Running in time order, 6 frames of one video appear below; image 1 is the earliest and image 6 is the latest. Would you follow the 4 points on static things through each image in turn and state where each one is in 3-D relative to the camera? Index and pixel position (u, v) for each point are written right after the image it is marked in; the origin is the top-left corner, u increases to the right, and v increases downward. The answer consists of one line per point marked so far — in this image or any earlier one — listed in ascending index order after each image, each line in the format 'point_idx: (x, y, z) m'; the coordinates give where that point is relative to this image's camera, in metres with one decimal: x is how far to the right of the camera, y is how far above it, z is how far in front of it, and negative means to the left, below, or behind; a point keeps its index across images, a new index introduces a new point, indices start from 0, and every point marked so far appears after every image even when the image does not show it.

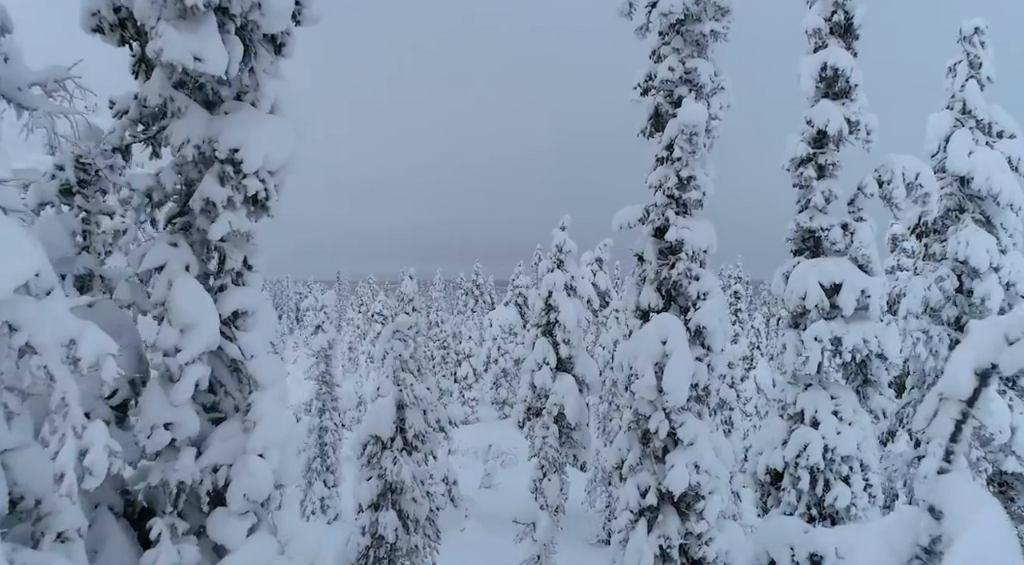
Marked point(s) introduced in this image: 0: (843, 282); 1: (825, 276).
0: (+7.2, 0.0, +13.5) m
1: (+6.8, +0.1, +13.6) m
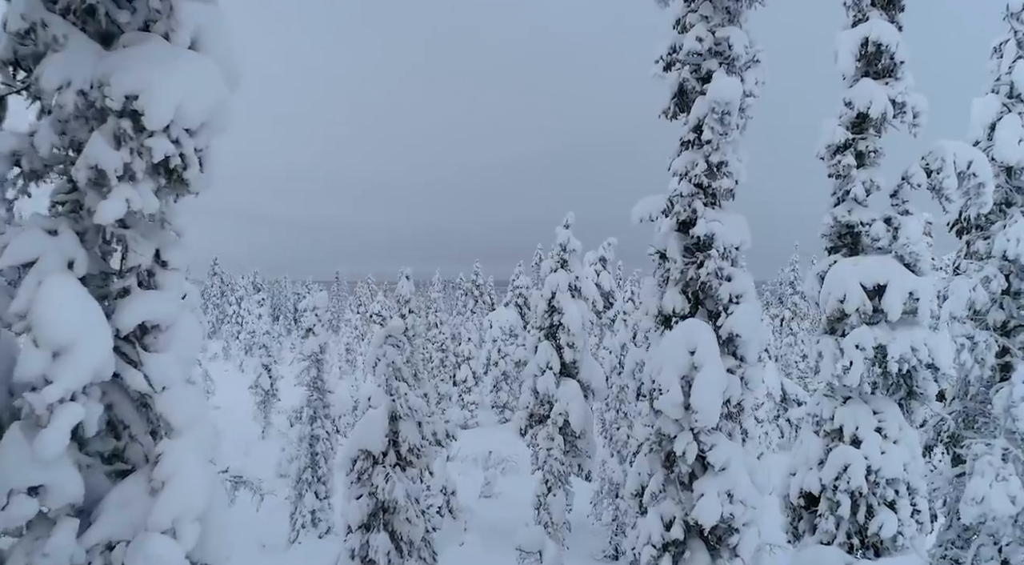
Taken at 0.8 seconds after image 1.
0: (+7.2, 0.0, +12.0) m
1: (+6.9, +0.1, +12.2) m
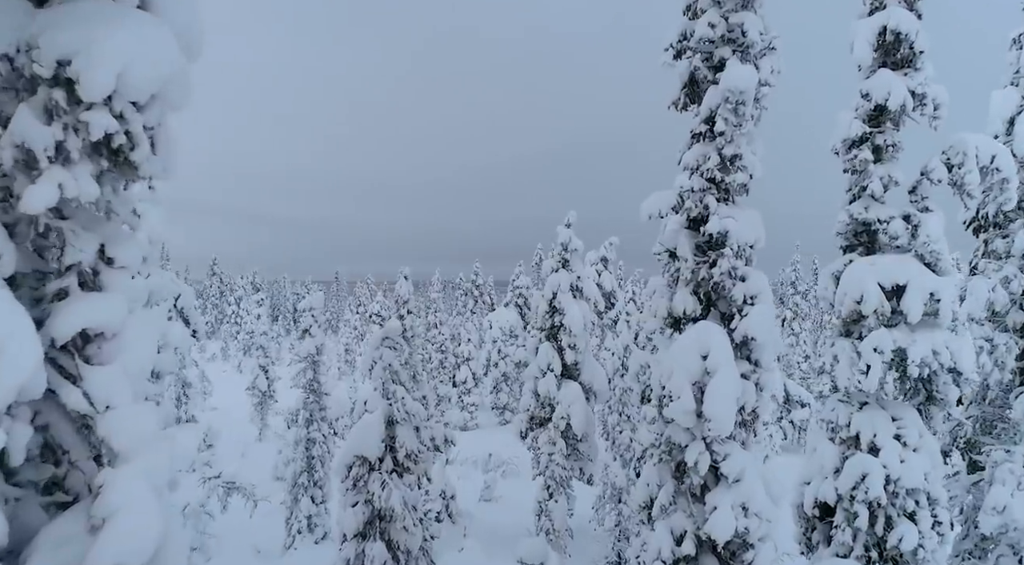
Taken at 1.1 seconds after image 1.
0: (+7.3, 0.0, +11.5) m
1: (+6.9, +0.1, +11.6) m
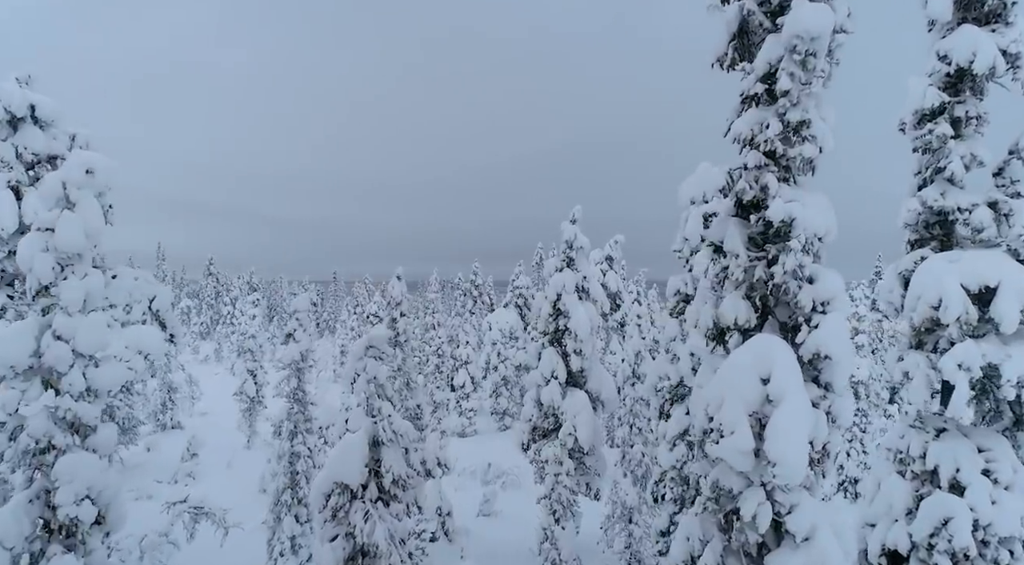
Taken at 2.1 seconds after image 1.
0: (+7.3, 0.0, +9.4) m
1: (+7.0, +0.1, +9.5) m
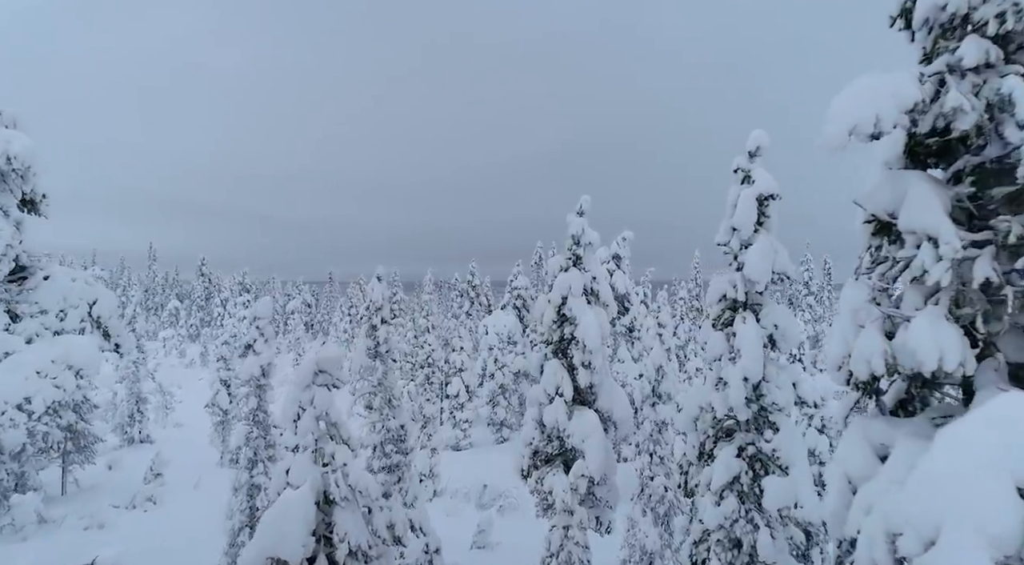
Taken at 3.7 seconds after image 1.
0: (+7.3, -0.1, +5.7) m
1: (+7.0, +0.1, +5.8) m
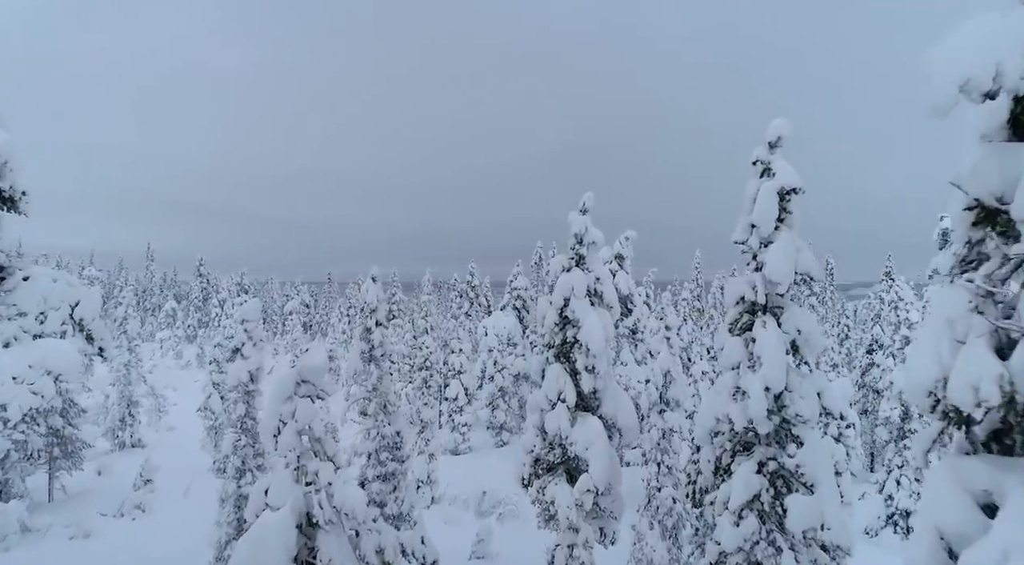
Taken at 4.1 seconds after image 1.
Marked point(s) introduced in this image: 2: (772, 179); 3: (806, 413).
0: (+7.3, -0.1, +4.7) m
1: (+7.0, 0.0, +4.8) m
2: (+4.9, +2.0, +11.7) m
3: (+5.2, -2.3, +11.0) m
